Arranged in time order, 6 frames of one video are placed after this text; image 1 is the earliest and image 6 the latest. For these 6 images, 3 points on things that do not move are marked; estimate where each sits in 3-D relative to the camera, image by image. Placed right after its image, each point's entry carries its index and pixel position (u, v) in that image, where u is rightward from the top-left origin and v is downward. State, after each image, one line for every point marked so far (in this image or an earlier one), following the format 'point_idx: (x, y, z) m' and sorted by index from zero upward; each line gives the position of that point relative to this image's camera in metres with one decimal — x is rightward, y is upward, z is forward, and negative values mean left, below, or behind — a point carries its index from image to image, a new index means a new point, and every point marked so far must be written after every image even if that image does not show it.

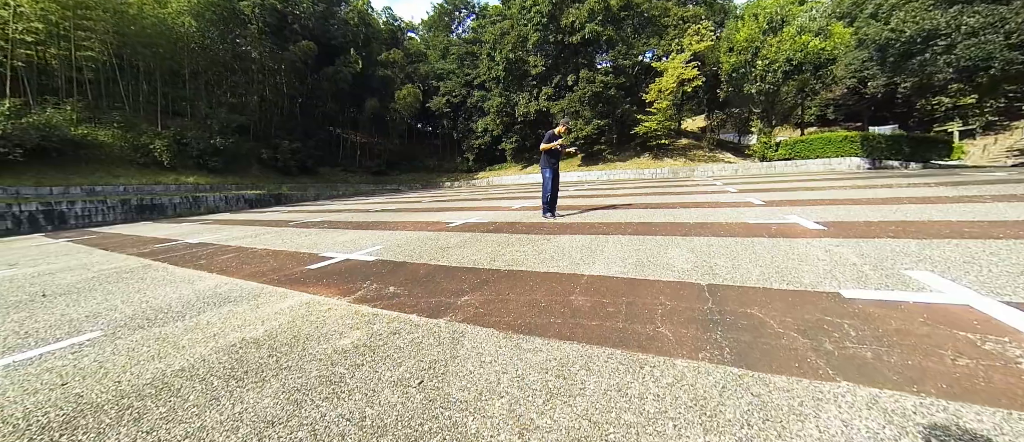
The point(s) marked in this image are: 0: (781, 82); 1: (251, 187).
0: (+11.8, +6.1, +14.5) m
1: (-14.3, +1.8, +18.2) m
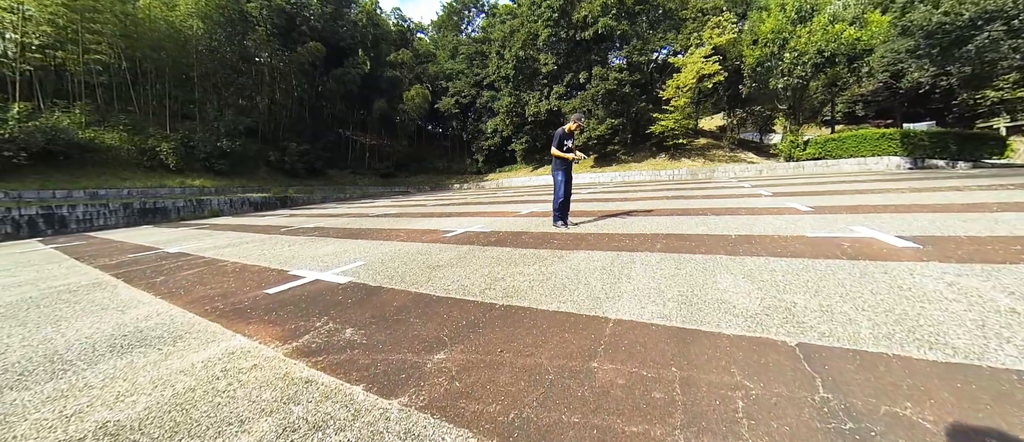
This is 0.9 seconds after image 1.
0: (+12.2, +5.9, +13.5) m
1: (-13.8, +1.7, +18.0) m
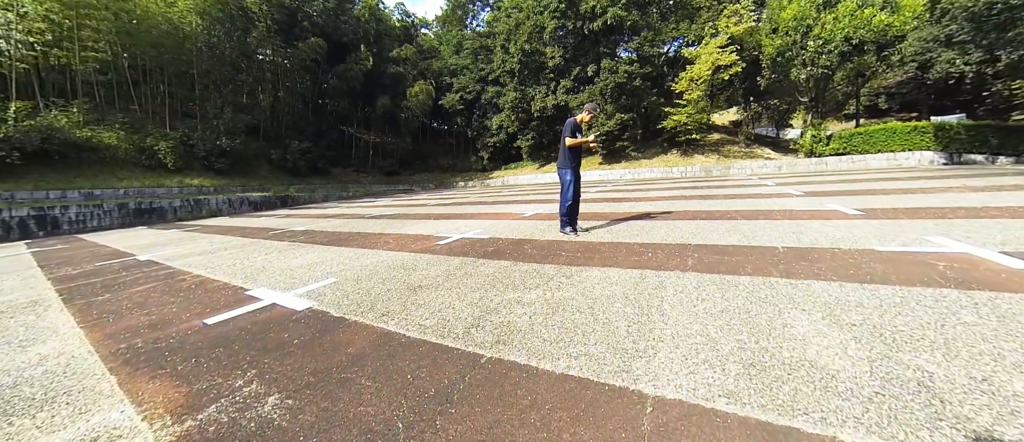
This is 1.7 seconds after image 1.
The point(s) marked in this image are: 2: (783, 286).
0: (+12.4, +5.9, +12.6) m
1: (-13.5, +1.7, +17.7) m
2: (+1.6, -0.4, +2.0) m
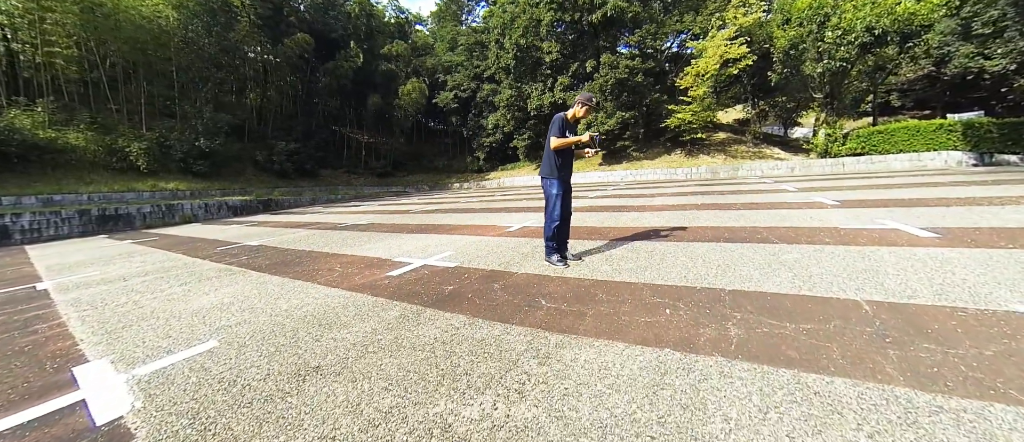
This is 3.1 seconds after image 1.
0: (+12.1, +5.7, +11.7) m
1: (-13.8, +1.4, +16.8) m
2: (+1.3, -0.6, +1.1) m
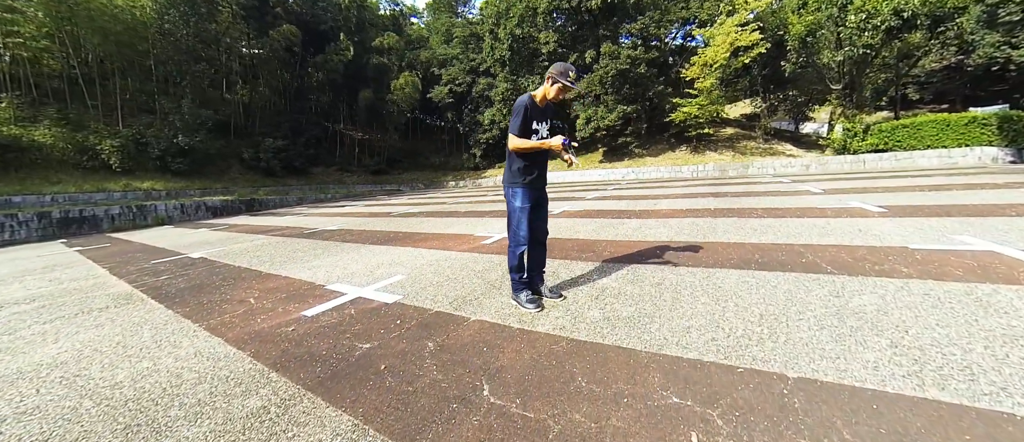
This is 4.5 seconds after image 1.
0: (+11.8, +5.7, +10.7) m
1: (-14.0, +1.4, +16.0) m
2: (+1.0, -0.8, +0.2) m
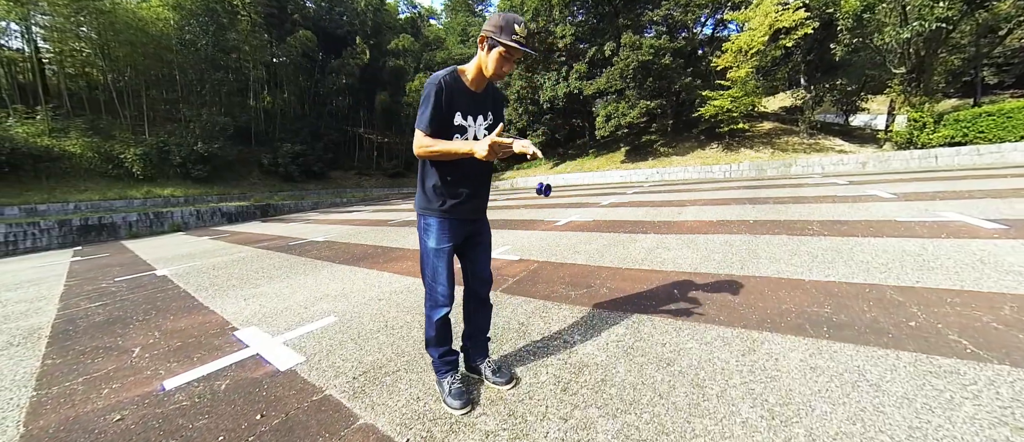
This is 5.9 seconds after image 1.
0: (+12.1, +5.5, +9.0) m
1: (-13.3, +1.1, +16.2) m
2: (+0.5, -1.0, -0.7) m
